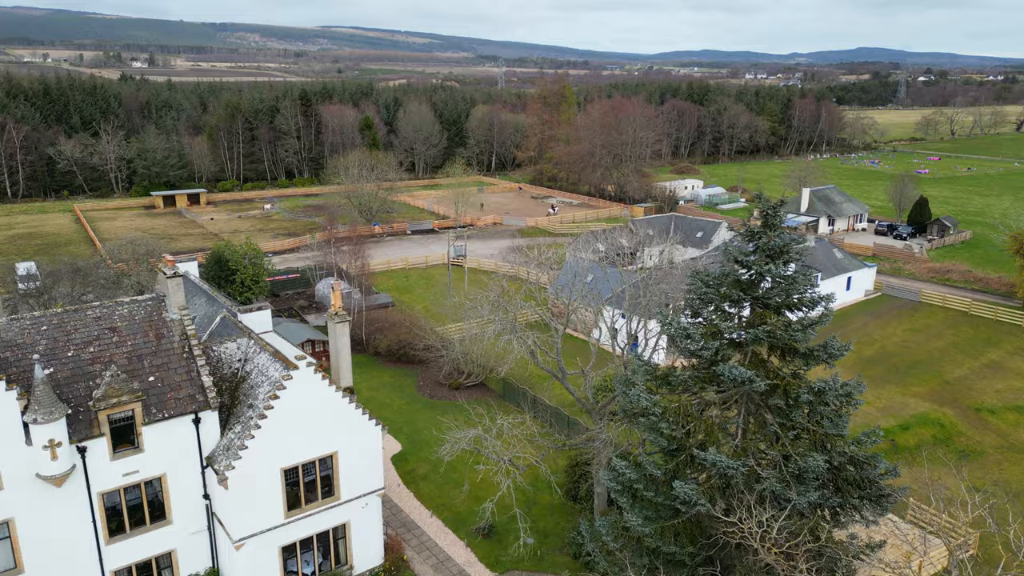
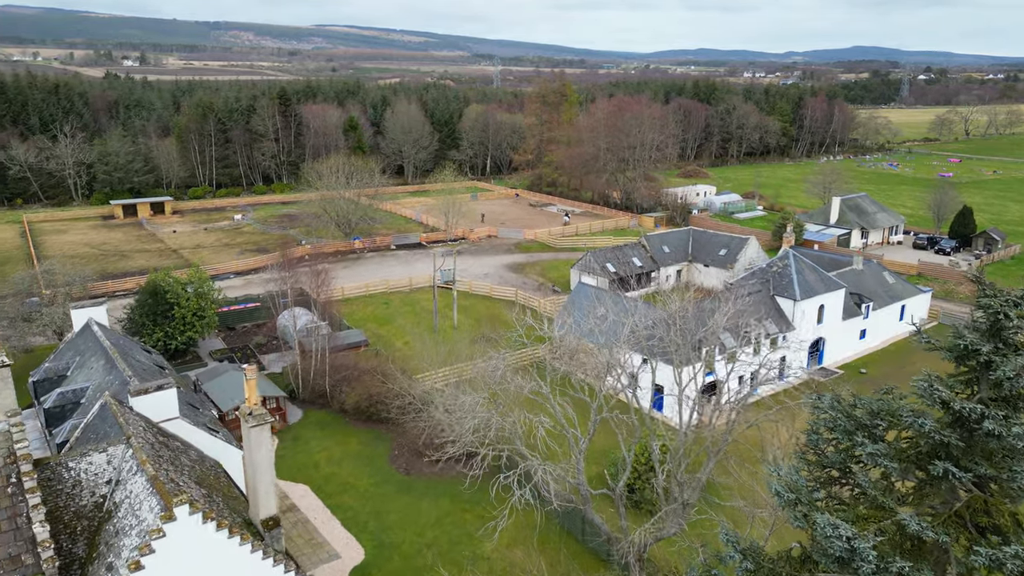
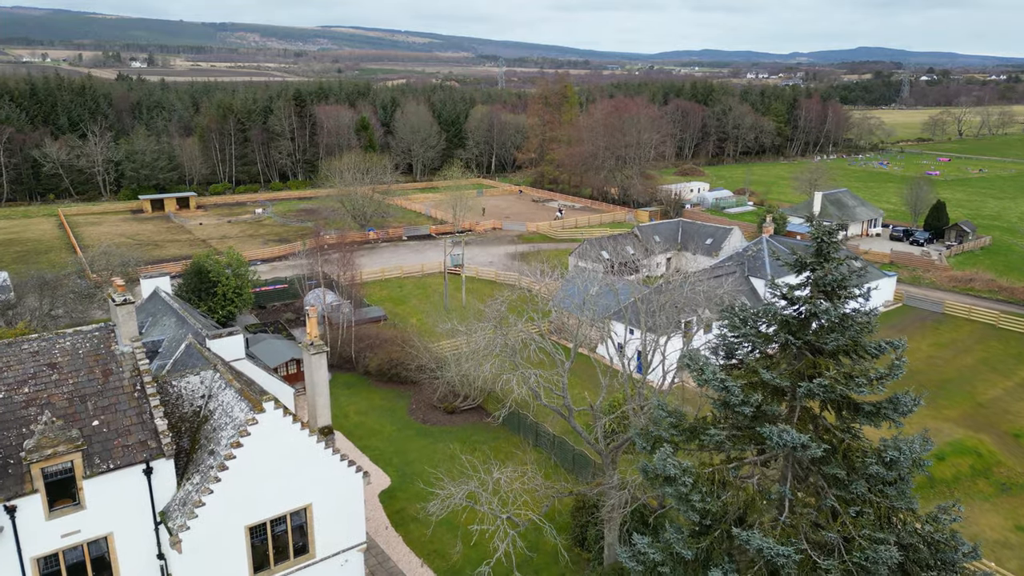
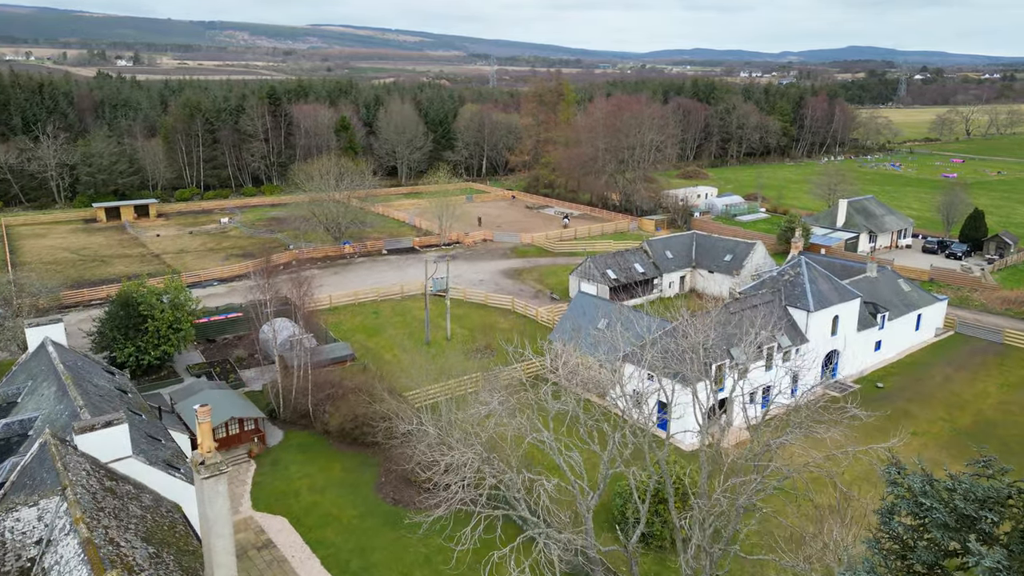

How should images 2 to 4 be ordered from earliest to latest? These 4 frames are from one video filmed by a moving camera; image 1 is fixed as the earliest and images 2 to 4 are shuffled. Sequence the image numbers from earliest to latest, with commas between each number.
3, 2, 4
